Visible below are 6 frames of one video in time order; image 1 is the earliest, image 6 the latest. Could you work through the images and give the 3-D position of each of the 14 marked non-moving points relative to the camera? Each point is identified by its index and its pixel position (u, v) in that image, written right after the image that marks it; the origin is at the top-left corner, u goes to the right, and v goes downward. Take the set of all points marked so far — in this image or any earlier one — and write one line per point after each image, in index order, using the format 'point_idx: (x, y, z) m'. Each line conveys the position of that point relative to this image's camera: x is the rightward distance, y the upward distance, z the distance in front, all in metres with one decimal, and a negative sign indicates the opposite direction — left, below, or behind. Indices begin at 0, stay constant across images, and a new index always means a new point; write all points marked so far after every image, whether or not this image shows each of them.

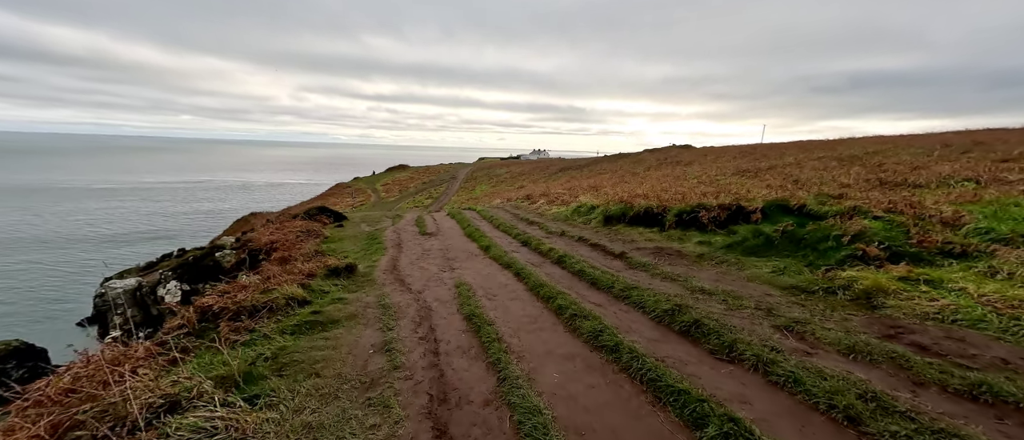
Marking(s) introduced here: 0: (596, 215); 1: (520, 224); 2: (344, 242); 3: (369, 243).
0: (+3.5, +0.1, +17.1) m
1: (+0.4, -0.2, +20.0) m
2: (-8.1, -1.1, +19.9) m
3: (-6.5, -1.1, +18.6) m
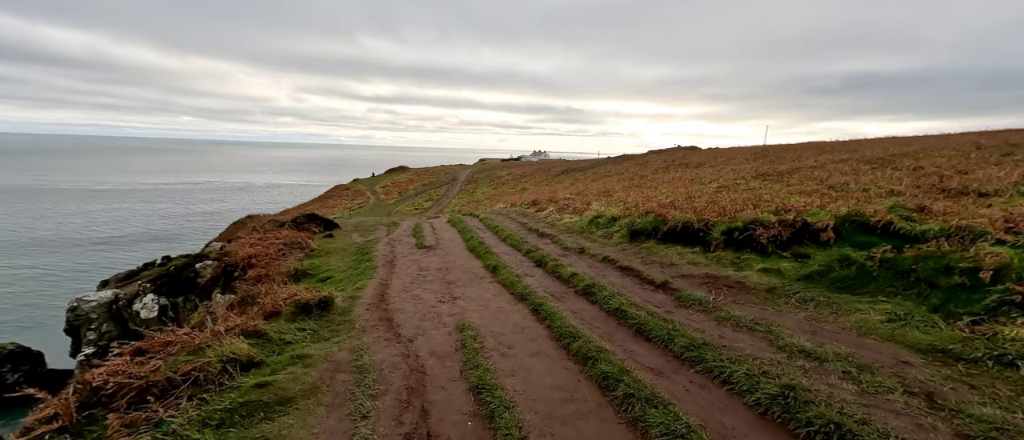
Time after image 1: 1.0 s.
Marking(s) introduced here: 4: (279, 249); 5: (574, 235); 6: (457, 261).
0: (+3.8, -0.3, +14.8) m
1: (+0.7, -0.7, +17.7) m
2: (-7.7, -1.6, +17.6) m
3: (-6.1, -1.6, +16.3) m
4: (-10.7, -1.3, +18.7) m
5: (+2.4, -0.6, +16.3) m
6: (-2.0, -1.5, +14.7) m
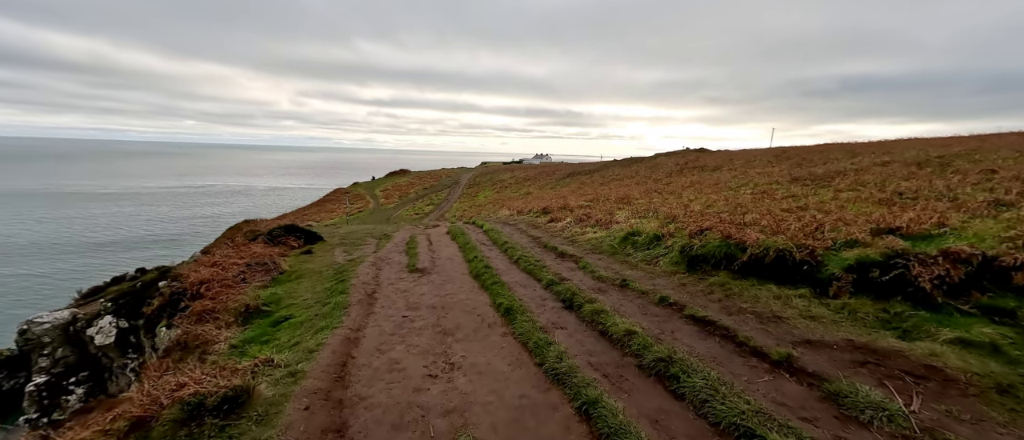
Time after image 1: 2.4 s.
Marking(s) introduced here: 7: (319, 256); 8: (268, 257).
0: (+4.3, -0.9, +11.4) m
1: (+1.2, -1.3, +14.3) m
2: (-7.3, -2.2, +14.2) m
3: (-5.6, -2.1, +12.9) m
4: (-10.2, -1.9, +15.4) m
5: (+2.9, -1.2, +12.8) m
6: (-1.5, -2.1, +11.3) m
7: (-8.9, -1.6, +18.8) m
8: (-10.3, -1.6, +17.3) m
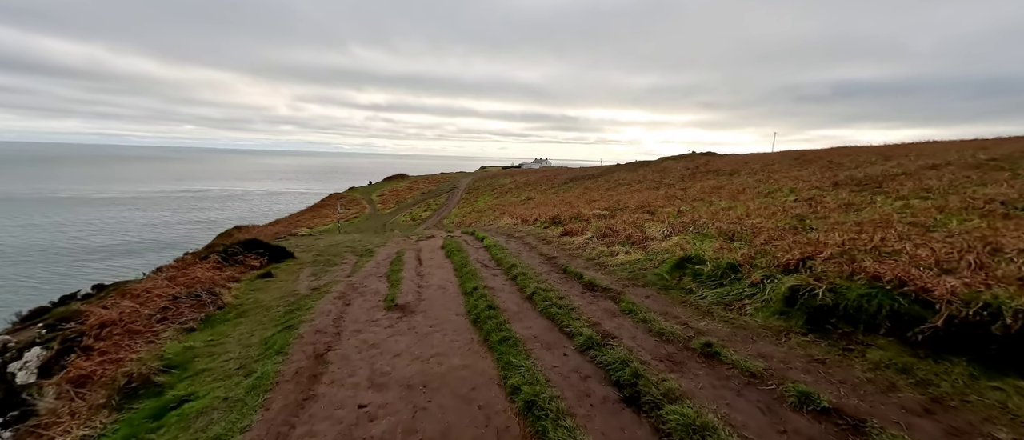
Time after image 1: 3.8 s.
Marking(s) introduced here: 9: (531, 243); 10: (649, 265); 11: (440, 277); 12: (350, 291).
0: (+4.6, -1.4, +7.7) m
1: (+1.5, -1.8, +10.6) m
2: (-7.0, -2.7, +10.5) m
3: (-5.3, -2.6, +9.2) m
4: (-9.9, -2.5, +11.6) m
5: (+3.2, -1.7, +9.1) m
6: (-1.2, -2.5, +7.5) m
7: (-8.6, -2.2, +15.1) m
8: (-10.0, -2.2, +13.6) m
9: (+0.8, -1.0, +18.7) m
10: (+3.8, -1.2, +11.3) m
11: (-2.5, -1.9, +13.9) m
12: (-5.1, -2.2, +13.0) m
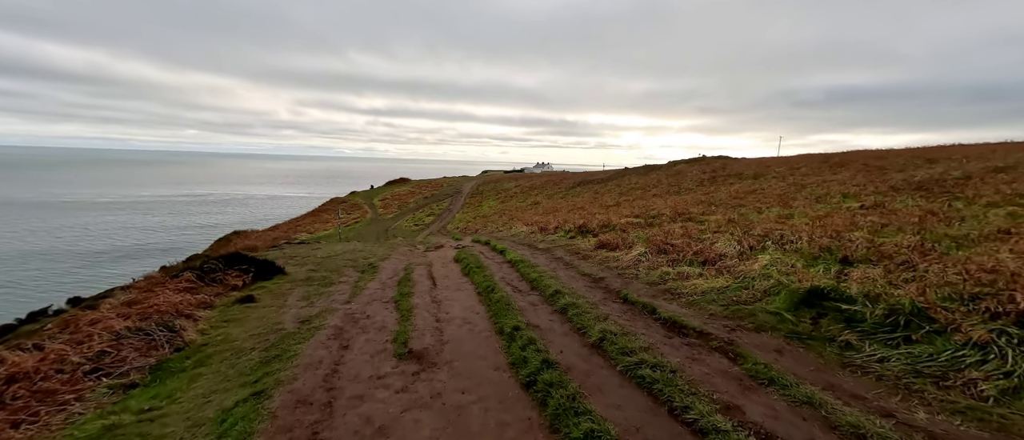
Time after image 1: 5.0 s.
0: (+5.7, -1.7, +4.8) m
1: (+2.6, -2.1, +7.7) m
2: (-5.9, -3.0, +7.6) m
3: (-4.2, -3.0, +6.3) m
4: (-8.8, -2.8, +8.7) m
5: (+4.3, -2.0, +6.2) m
6: (-0.1, -2.8, +4.6) m
7: (-7.5, -2.6, +12.2) m
8: (-8.9, -2.5, +10.7) m
9: (+2.0, -1.5, +15.8) m
10: (+4.9, -1.5, +8.4) m
11: (-1.4, -2.3, +11.1) m
12: (-4.0, -2.6, +10.1) m
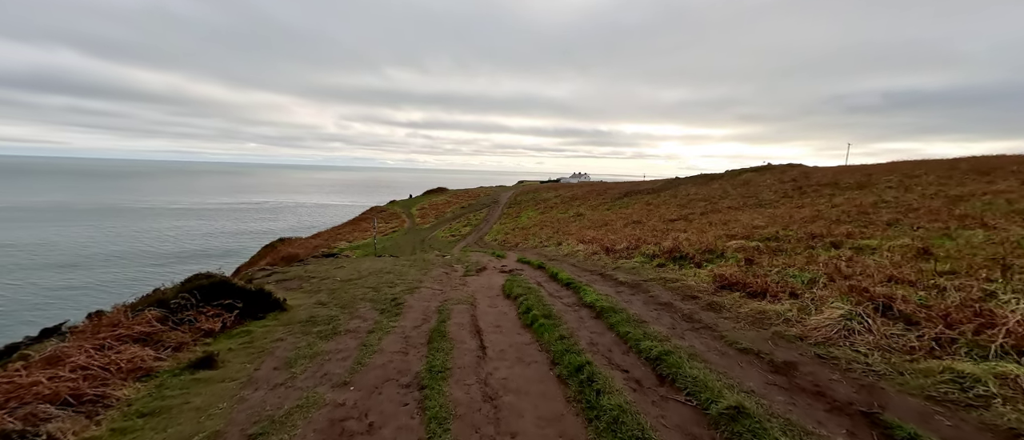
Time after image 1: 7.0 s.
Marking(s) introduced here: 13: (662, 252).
0: (+6.9, -2.1, -1.0) m
1: (+4.0, -2.6, +2.1) m
2: (-4.4, -3.4, +2.8) m
3: (-2.9, -3.3, +1.3) m
4: (-7.2, -3.2, +4.2) m
5: (+5.6, -2.5, +0.6) m
6: (+1.1, -3.2, -0.7) m
7: (-5.6, -3.1, +7.6) m
8: (-7.2, -3.0, +6.2) m
9: (+4.1, -2.2, +10.3) m
10: (+6.4, -2.0, +2.6) m
11: (+0.4, -2.8, +5.9) m
12: (-2.3, -3.1, +5.1) m
13: (+6.4, -1.4, +17.0) m
